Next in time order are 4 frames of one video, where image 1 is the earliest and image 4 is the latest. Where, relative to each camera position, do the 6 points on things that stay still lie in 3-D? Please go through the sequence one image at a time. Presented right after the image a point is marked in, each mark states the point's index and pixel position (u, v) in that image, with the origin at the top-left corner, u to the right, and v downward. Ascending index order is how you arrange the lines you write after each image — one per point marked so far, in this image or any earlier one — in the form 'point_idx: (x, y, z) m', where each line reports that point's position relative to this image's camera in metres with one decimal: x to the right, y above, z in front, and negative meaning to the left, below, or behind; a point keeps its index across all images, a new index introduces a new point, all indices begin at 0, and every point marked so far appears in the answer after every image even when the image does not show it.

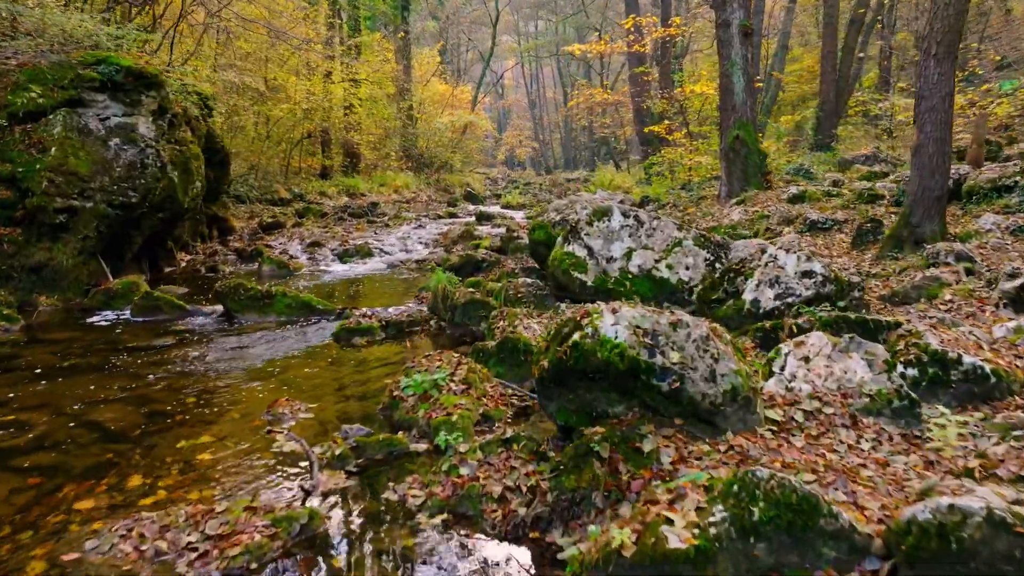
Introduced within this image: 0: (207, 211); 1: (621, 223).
0: (-8.8, +2.2, +16.8) m
1: (+1.5, +0.8, +7.8) m
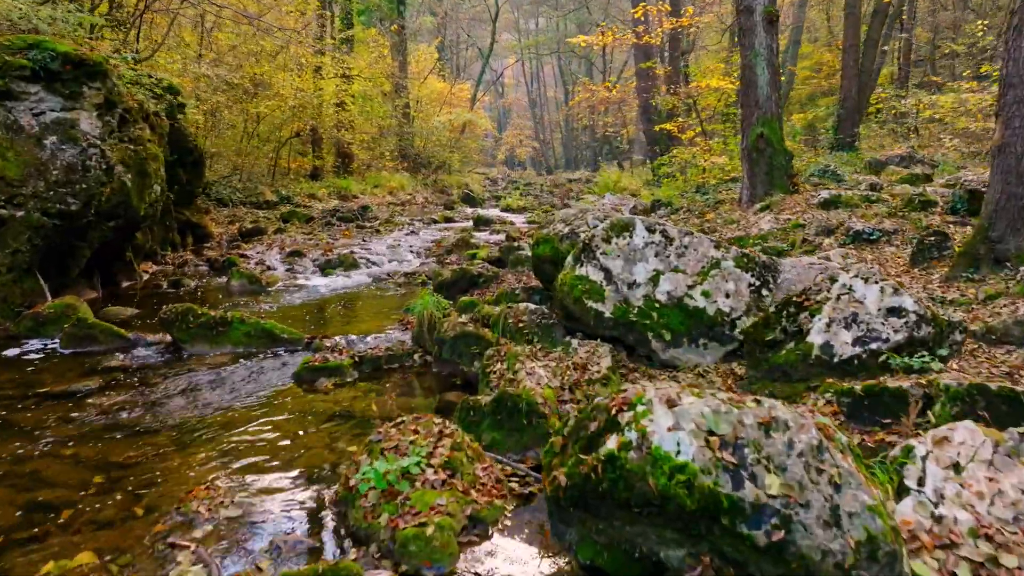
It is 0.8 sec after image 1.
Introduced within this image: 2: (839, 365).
0: (-8.8, +1.9, +15.4) m
1: (+1.5, +0.5, +6.4) m
2: (+2.6, -0.6, +4.6) m
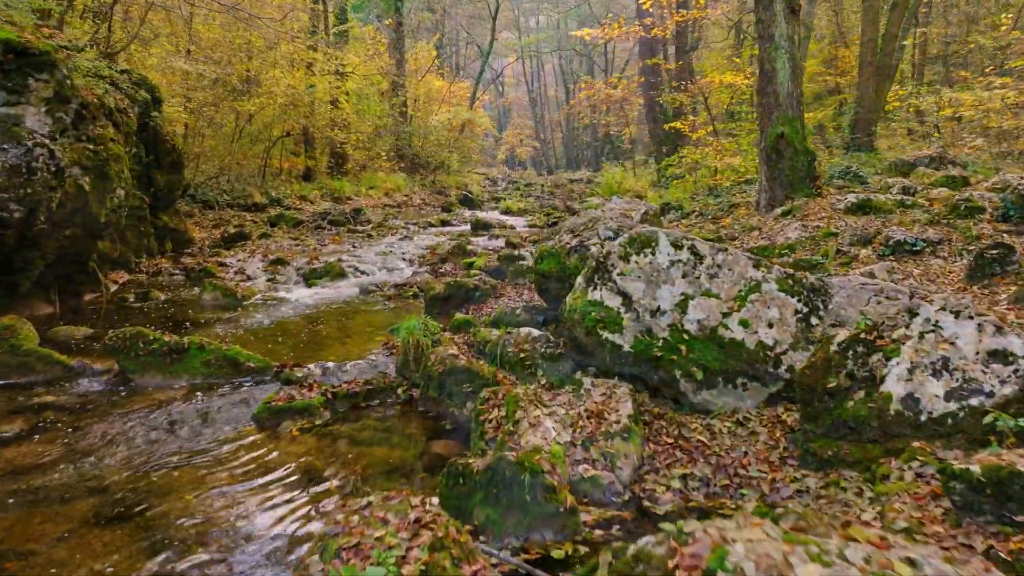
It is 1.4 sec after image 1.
0: (-8.8, +1.6, +14.4) m
1: (+1.4, +0.3, +5.4) m
2: (+2.6, -0.9, +3.6) m
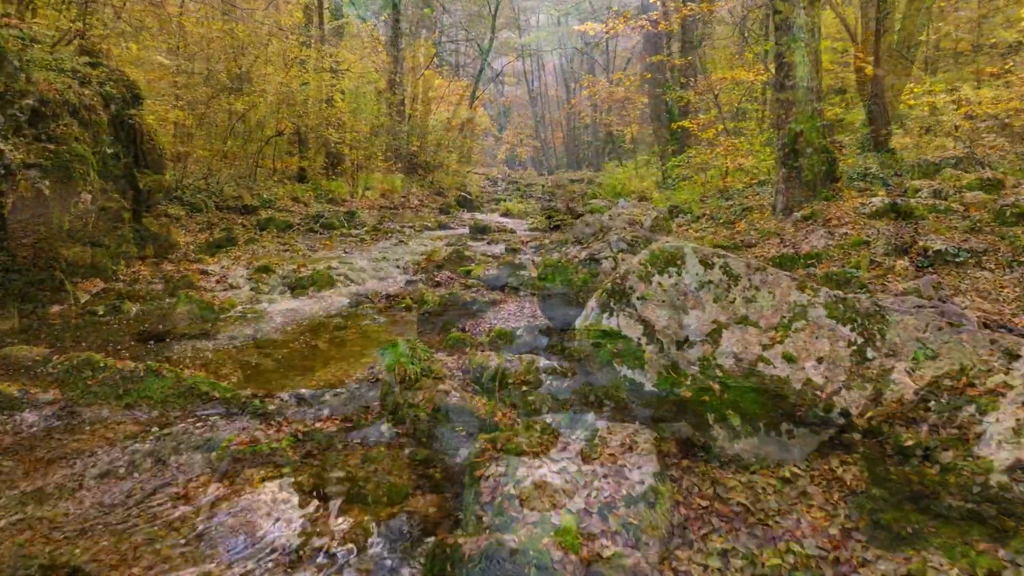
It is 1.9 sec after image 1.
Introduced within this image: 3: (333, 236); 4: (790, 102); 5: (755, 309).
0: (-8.8, +1.5, +13.6) m
1: (+1.5, +0.1, +4.6) m
2: (+2.6, -1.0, +2.8) m
3: (-5.3, +1.6, +17.4) m
4: (+5.5, +3.7, +11.5) m
5: (+1.9, -0.1, +4.4) m
